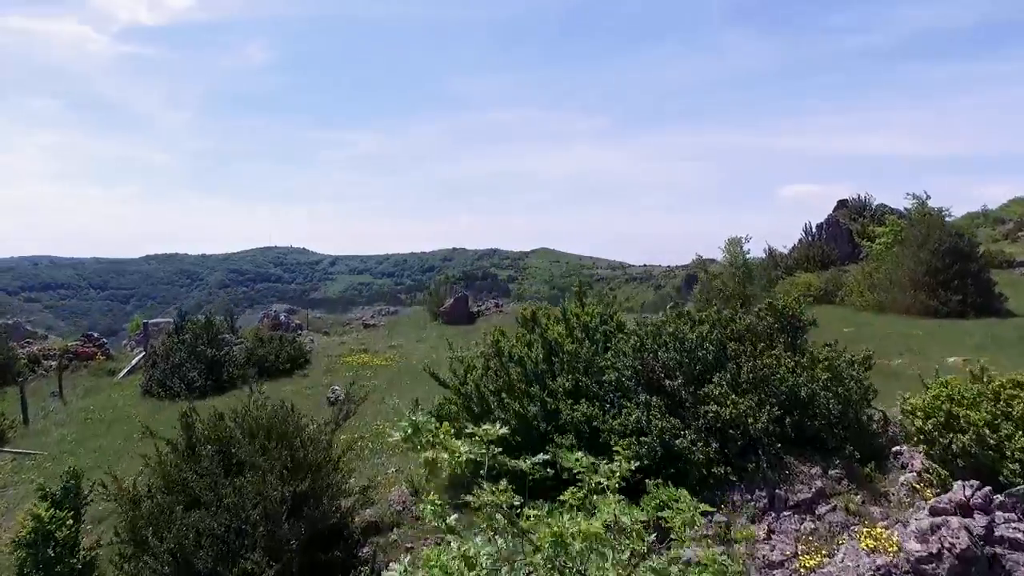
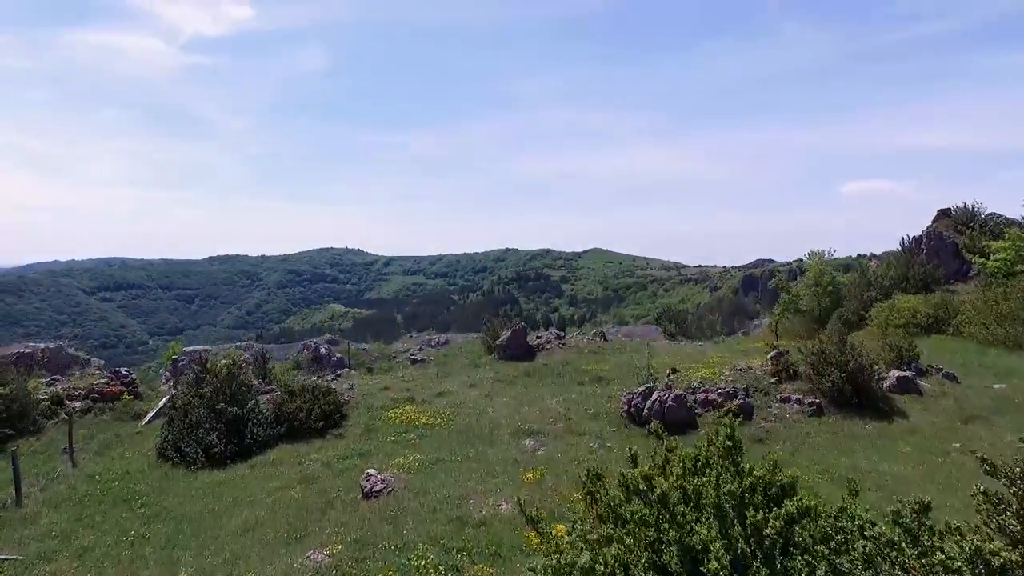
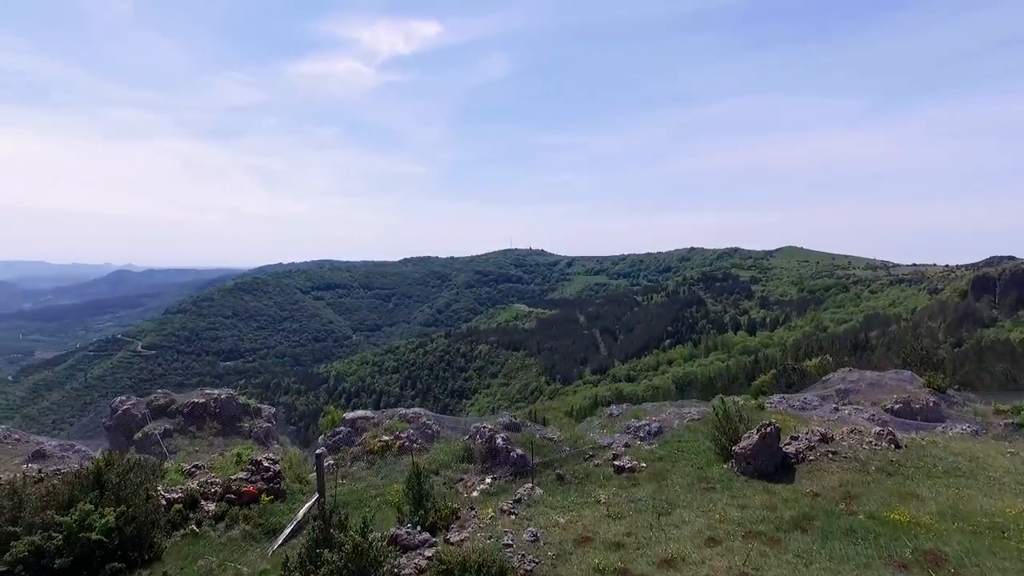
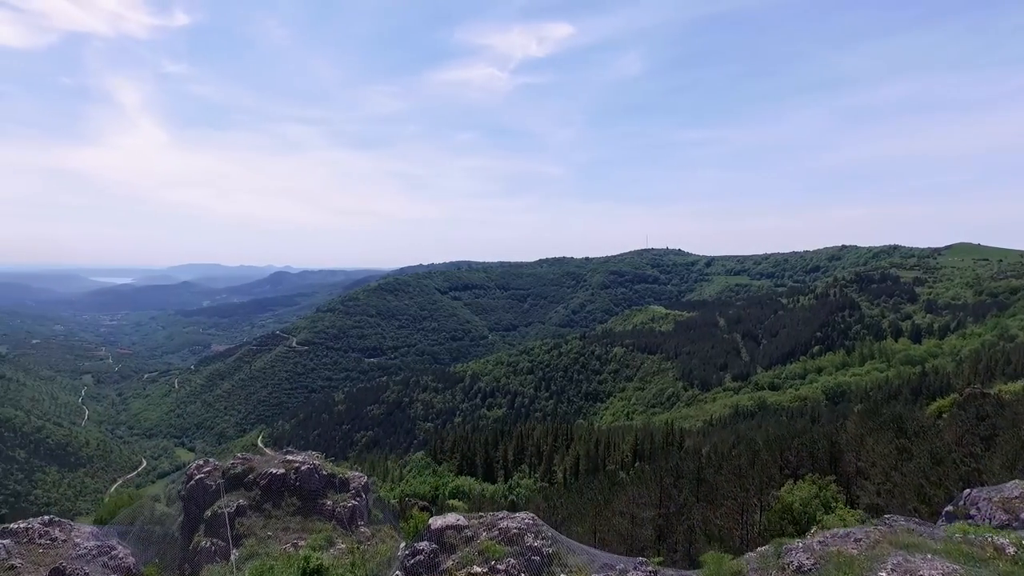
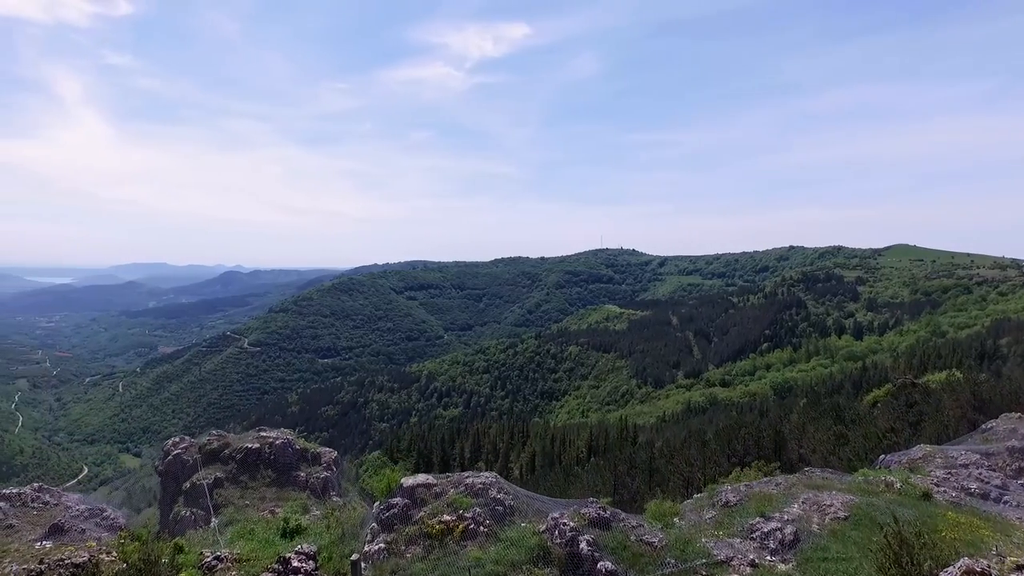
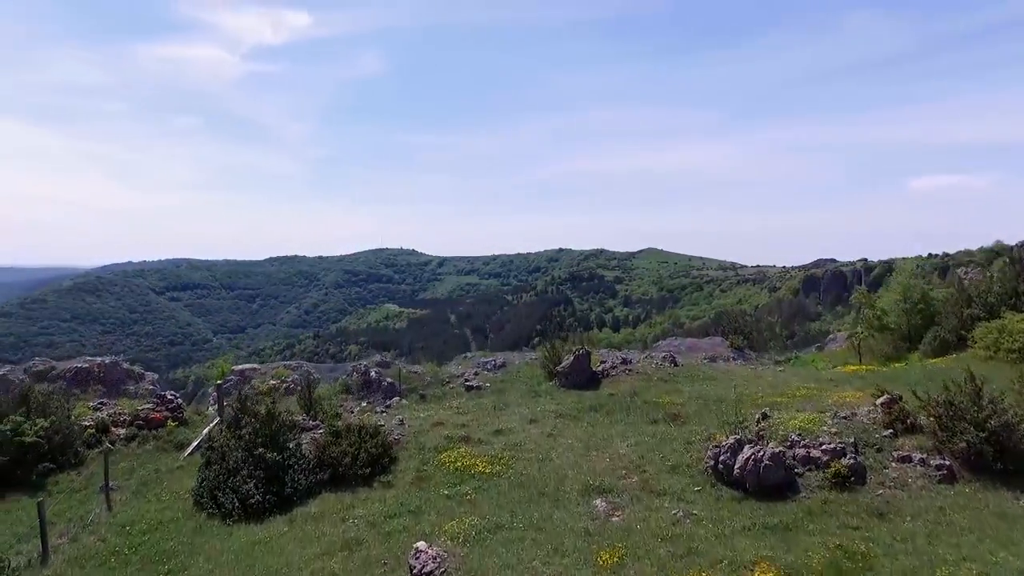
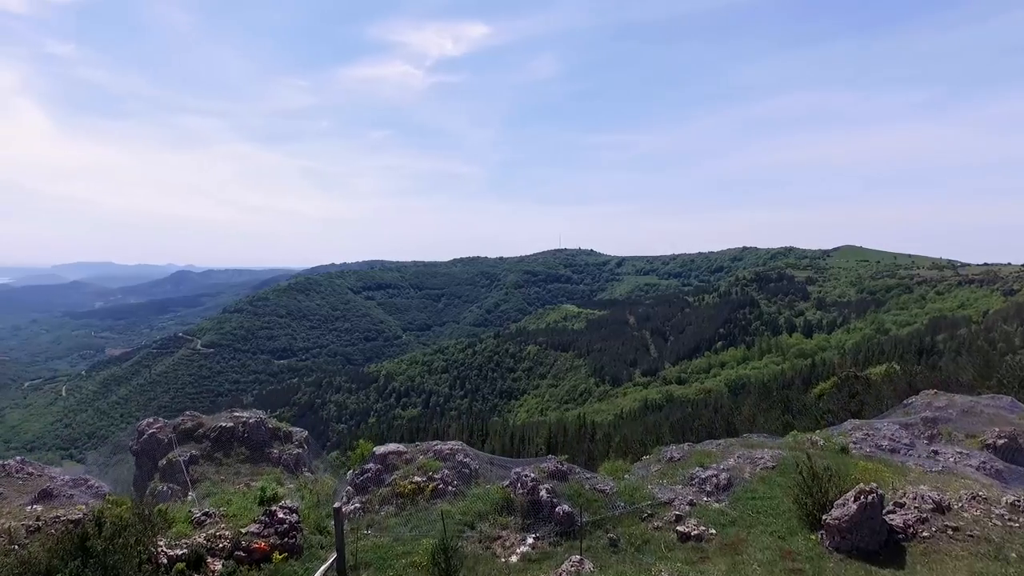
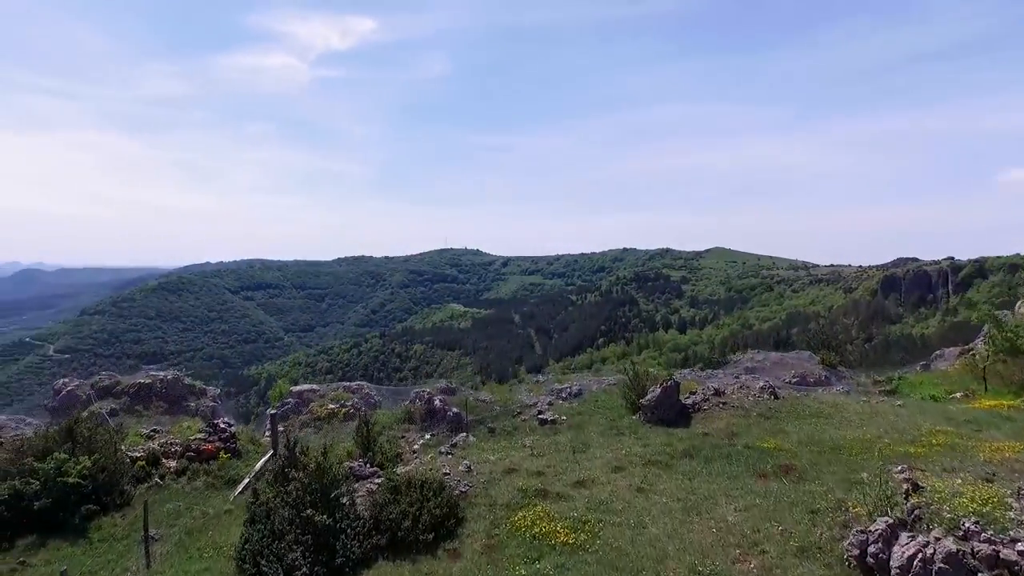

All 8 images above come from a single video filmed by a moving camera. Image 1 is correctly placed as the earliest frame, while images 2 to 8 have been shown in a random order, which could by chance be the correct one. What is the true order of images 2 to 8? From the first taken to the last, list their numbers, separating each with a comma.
2, 6, 8, 3, 7, 5, 4
